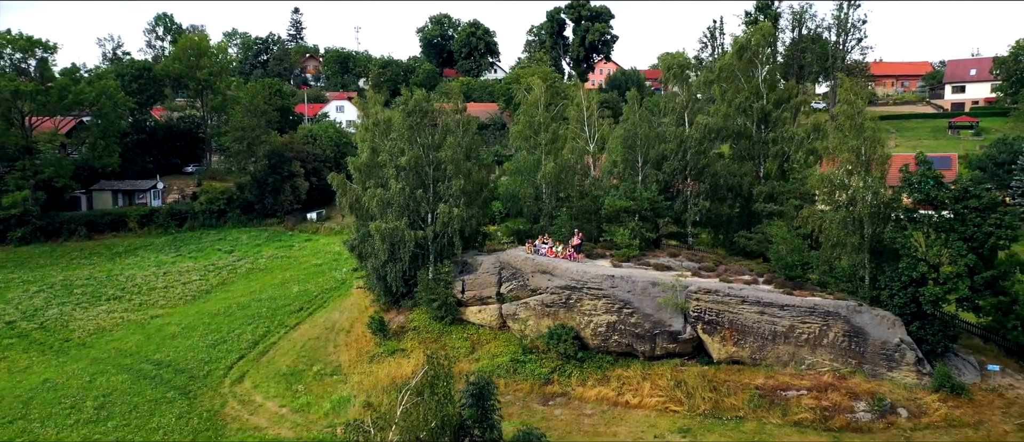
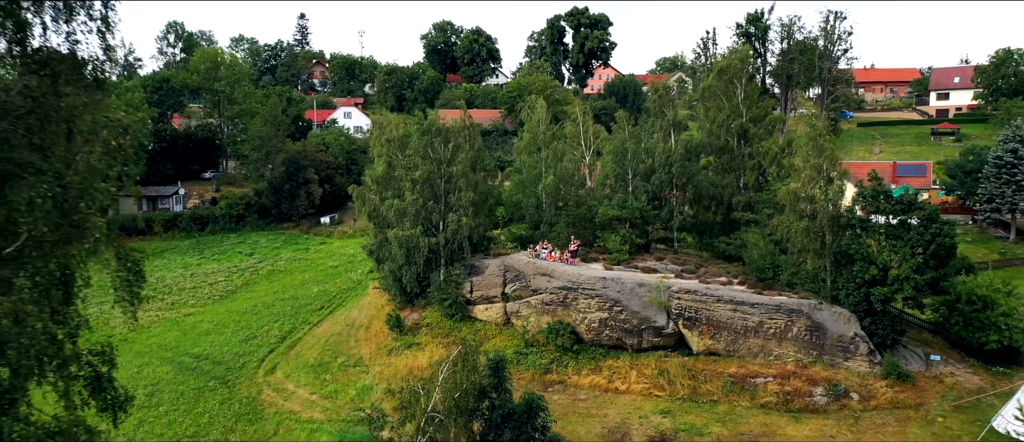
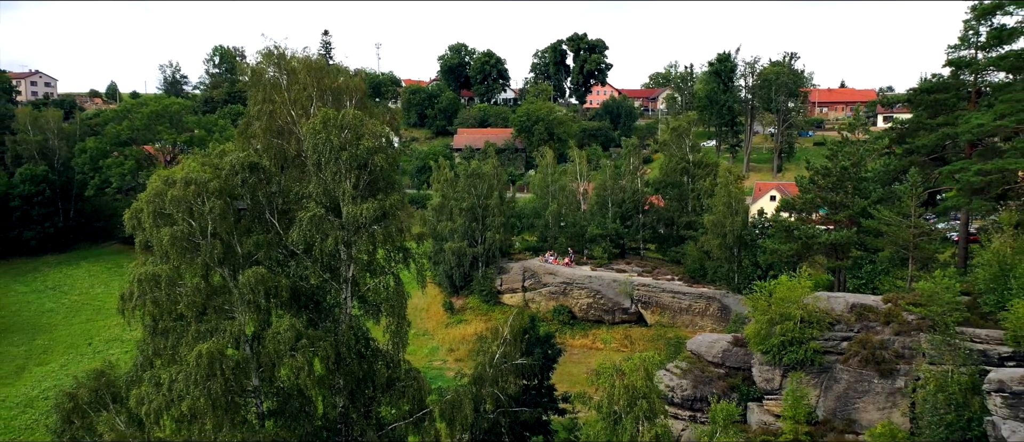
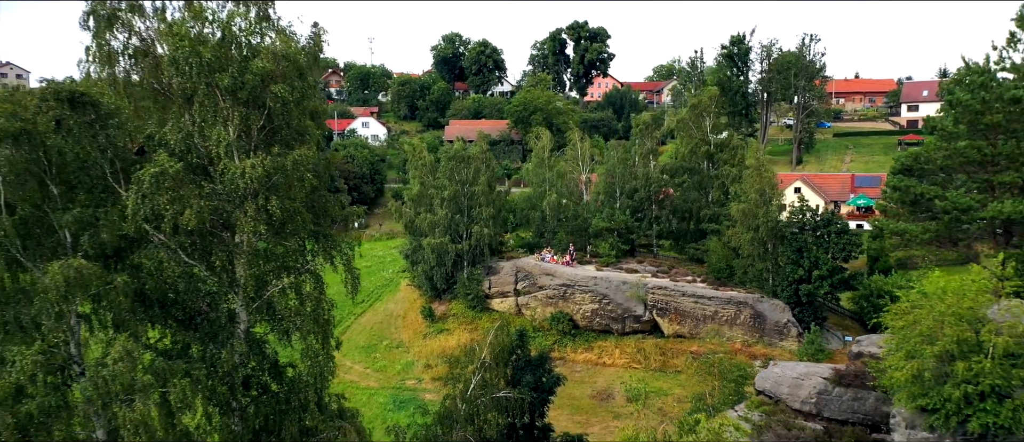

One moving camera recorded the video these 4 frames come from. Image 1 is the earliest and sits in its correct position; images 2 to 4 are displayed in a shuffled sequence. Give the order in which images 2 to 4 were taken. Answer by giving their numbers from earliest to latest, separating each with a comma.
2, 4, 3
